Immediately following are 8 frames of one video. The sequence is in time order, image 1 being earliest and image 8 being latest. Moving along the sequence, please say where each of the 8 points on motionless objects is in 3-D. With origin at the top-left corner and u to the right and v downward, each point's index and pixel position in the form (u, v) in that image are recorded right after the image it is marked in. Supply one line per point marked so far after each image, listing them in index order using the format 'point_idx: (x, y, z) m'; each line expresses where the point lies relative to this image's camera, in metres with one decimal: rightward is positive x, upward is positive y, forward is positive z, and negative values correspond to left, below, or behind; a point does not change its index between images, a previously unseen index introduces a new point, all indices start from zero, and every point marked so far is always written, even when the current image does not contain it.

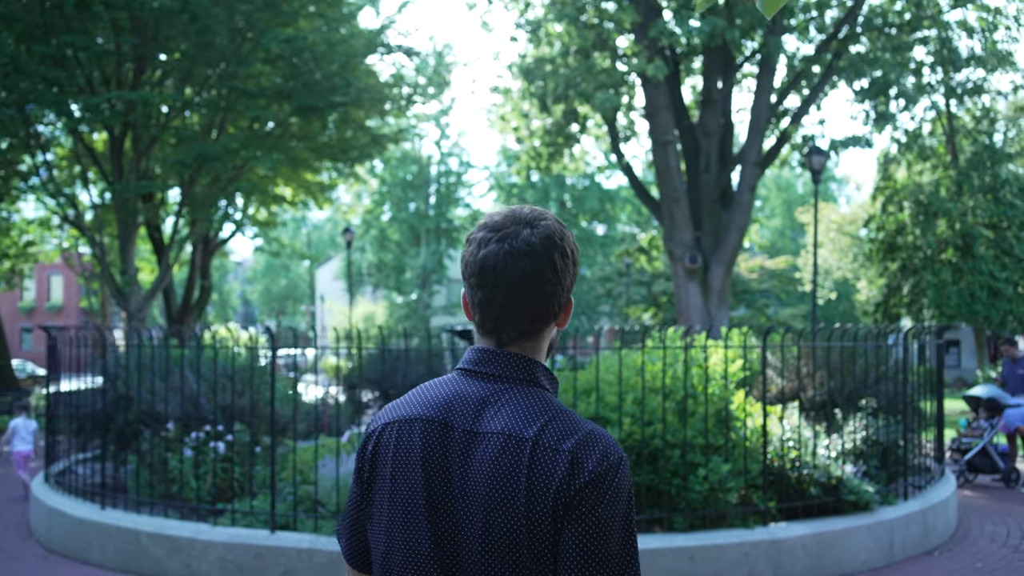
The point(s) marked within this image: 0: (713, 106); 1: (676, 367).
0: (+2.7, +2.5, +15.0) m
1: (+1.0, -0.5, +7.0) m
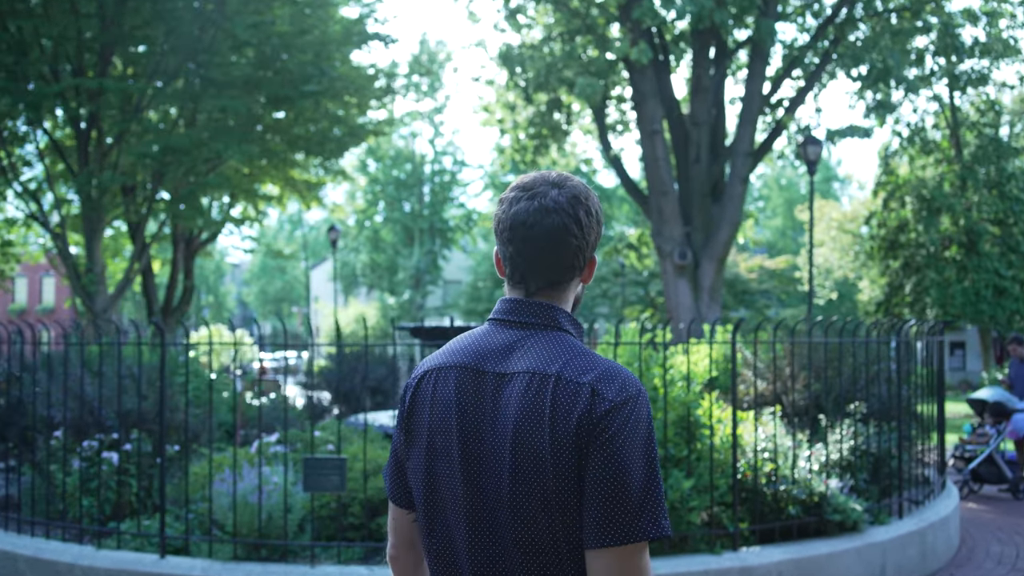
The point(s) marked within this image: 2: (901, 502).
0: (+2.4, +2.5, +14.2) m
1: (+0.7, -0.4, +6.3) m
2: (+2.4, -1.4, +7.0) m
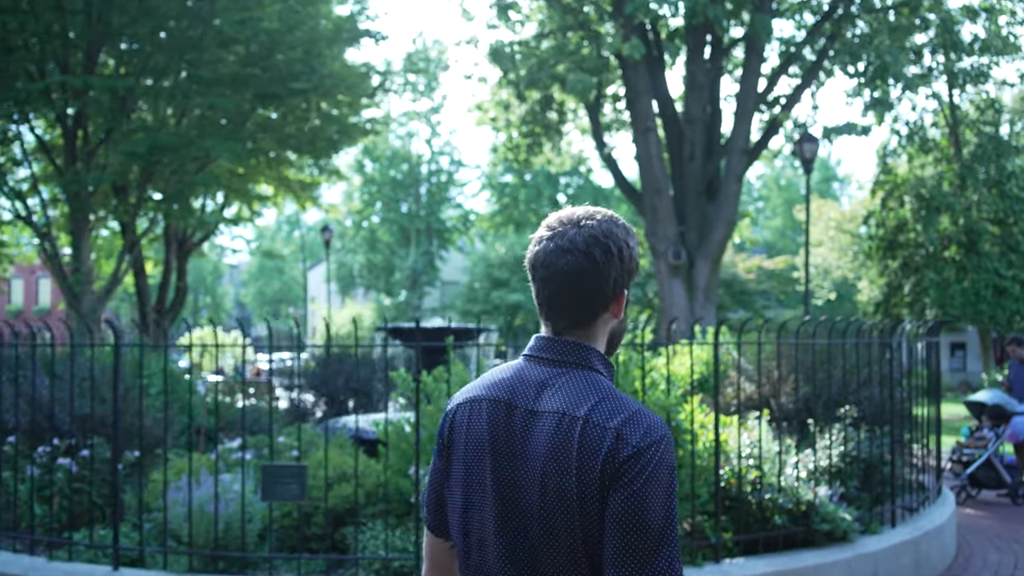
0: (+2.3, +2.5, +14.0) m
1: (+0.6, -0.4, +6.0) m
2: (+2.3, -1.4, +6.8) m
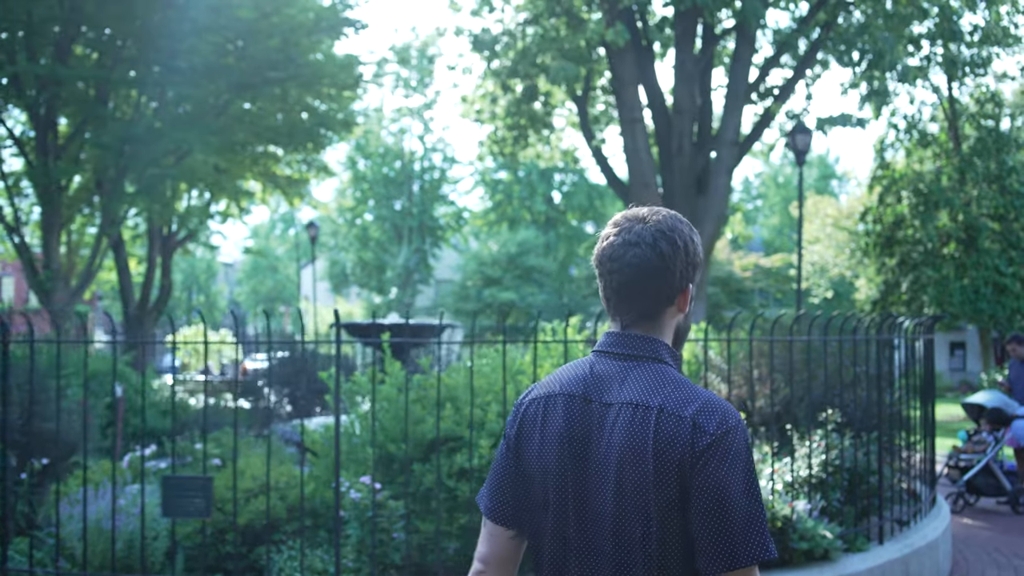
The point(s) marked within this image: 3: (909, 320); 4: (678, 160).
0: (+2.1, +2.5, +13.5) m
1: (+0.3, -0.4, +5.5) m
2: (+2.1, -1.3, +6.3) m
3: (+2.6, -0.2, +7.2) m
4: (+2.0, +1.6, +13.5) m
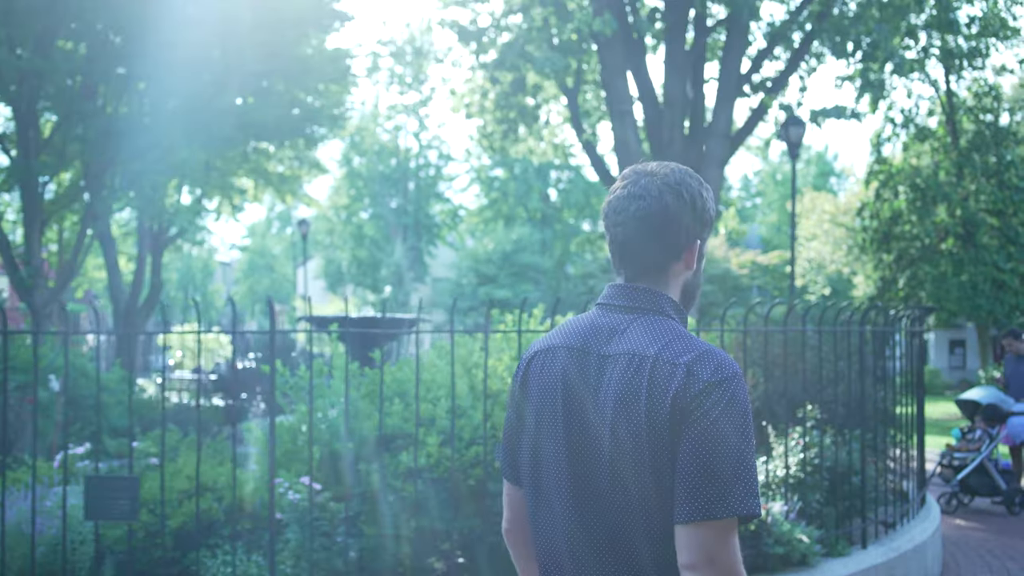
0: (+2.0, +2.6, +13.3) m
1: (+0.2, -0.4, +5.3) m
2: (+2.0, -1.3, +6.0) m
3: (+2.4, -0.2, +6.9) m
4: (+1.9, +1.6, +13.3) m
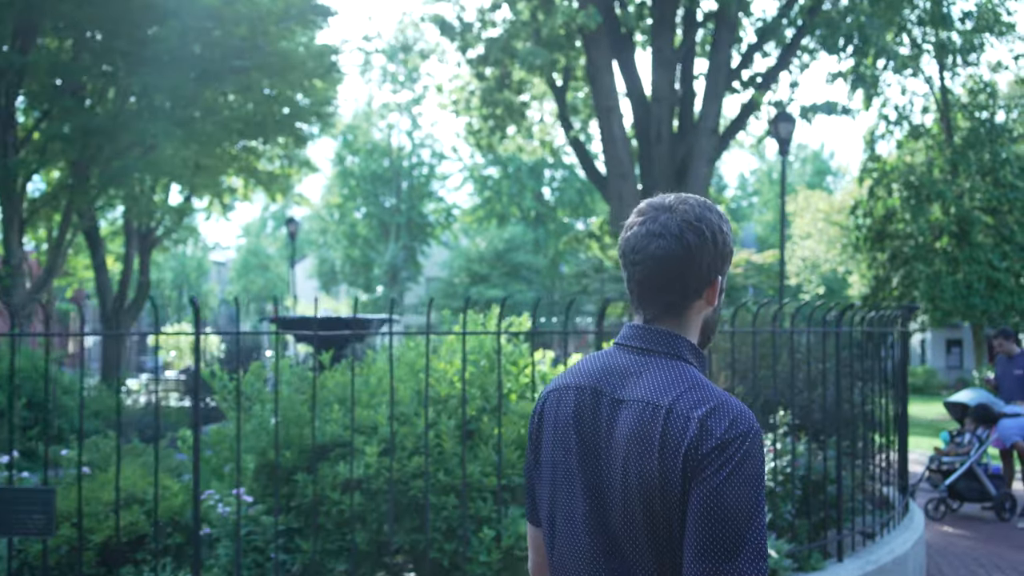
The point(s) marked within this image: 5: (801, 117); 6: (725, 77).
0: (+1.8, +2.6, +13.0) m
1: (0.0, -0.3, +5.0) m
2: (+1.8, -1.3, +5.8) m
3: (+2.2, -0.2, +6.7) m
4: (+1.7, +1.6, +13.0) m
5: (+3.4, +2.0, +13.2) m
6: (+2.5, +2.5, +13.1) m
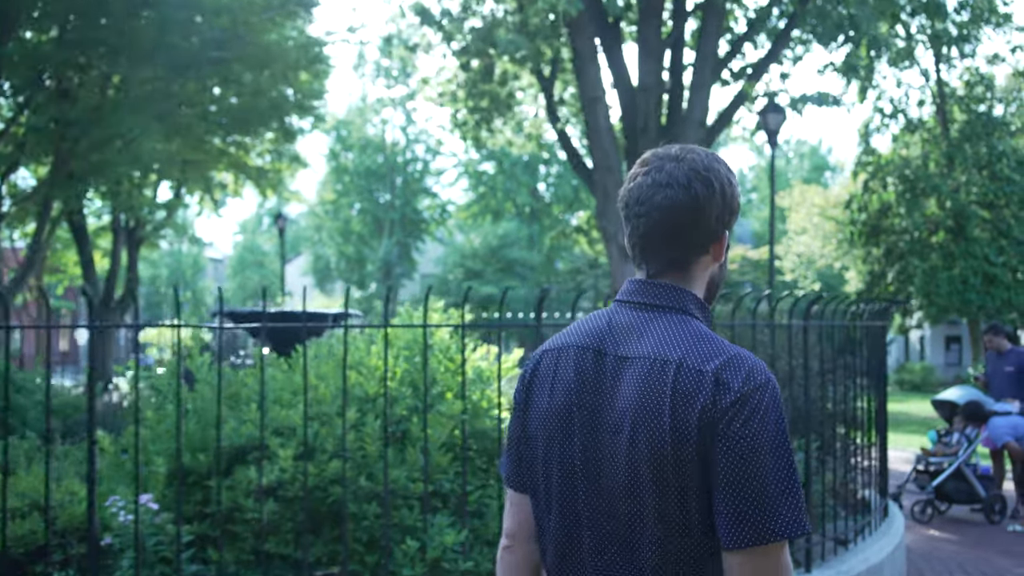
0: (+1.6, +2.7, +12.7) m
1: (-0.2, -0.3, +4.8) m
2: (+1.6, -1.2, +5.5) m
3: (+2.1, -0.1, +6.4) m
4: (+1.5, +1.7, +12.7) m
5: (+3.3, +2.1, +12.9) m
6: (+2.3, +2.5, +12.8) m
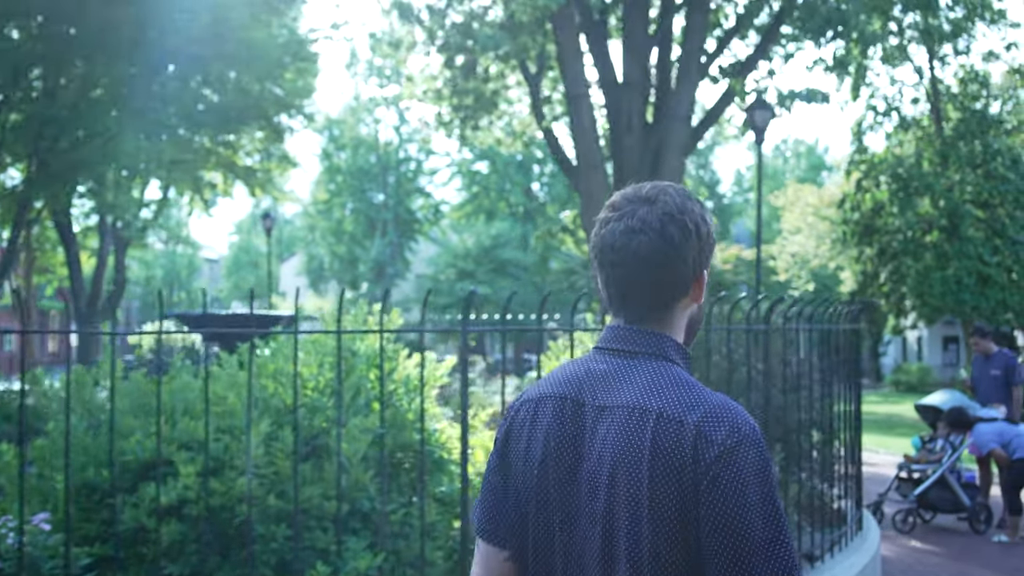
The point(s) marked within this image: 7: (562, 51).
0: (+1.4, +2.7, +12.5) m
1: (-0.3, -0.3, +4.5) m
2: (+1.4, -1.2, +5.3) m
3: (+1.9, -0.1, +6.1) m
4: (+1.3, +1.7, +12.5) m
5: (+3.1, +2.1, +12.7) m
6: (+2.1, +2.5, +12.5) m
7: (+0.6, +2.6, +12.4) m
